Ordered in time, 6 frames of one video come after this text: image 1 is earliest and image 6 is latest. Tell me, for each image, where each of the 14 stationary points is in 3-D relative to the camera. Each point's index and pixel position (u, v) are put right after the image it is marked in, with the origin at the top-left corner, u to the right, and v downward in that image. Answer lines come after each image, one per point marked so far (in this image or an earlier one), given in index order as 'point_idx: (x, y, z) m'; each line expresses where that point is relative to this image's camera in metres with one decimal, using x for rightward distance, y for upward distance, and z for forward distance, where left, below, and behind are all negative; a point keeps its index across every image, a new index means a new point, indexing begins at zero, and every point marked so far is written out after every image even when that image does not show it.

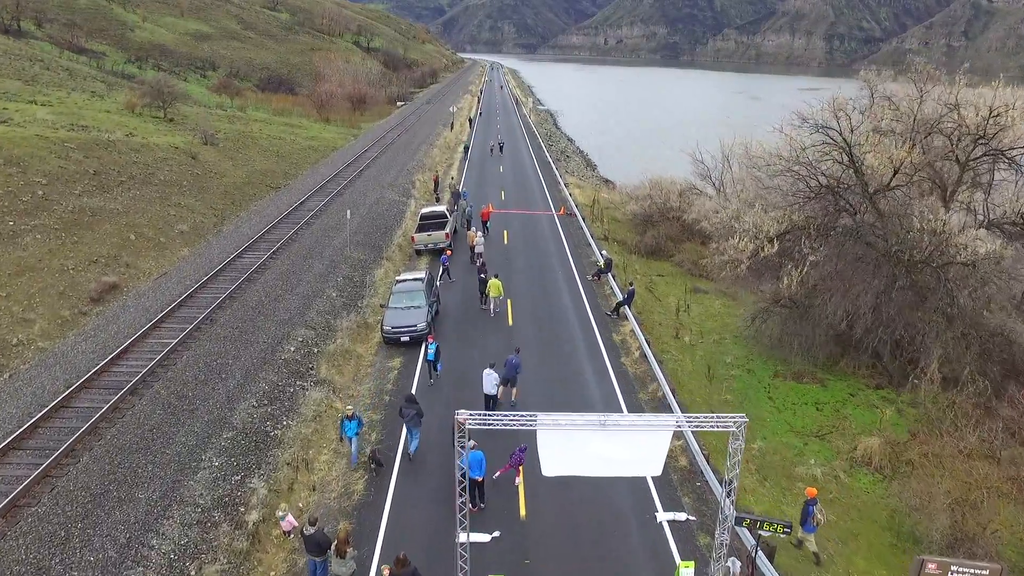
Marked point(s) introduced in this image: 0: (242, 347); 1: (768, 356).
0: (-5.7, -1.3, +16.8) m
1: (+6.0, -1.7, +18.8) m
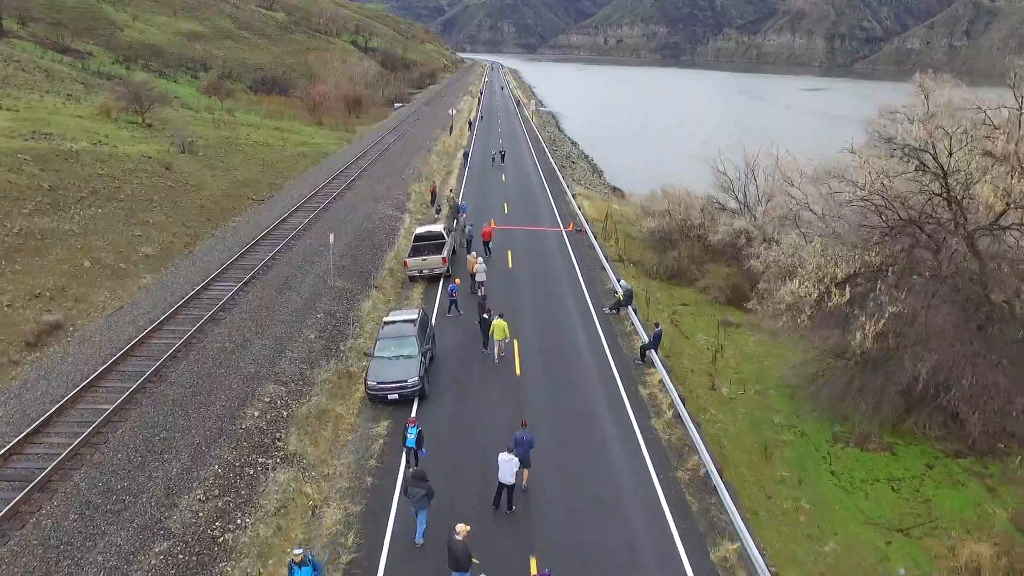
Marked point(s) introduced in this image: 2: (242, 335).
0: (-5.5, -2.2, +13.9) m
1: (+6.2, -2.6, +15.8) m
2: (-5.9, -1.1, +17.4) m
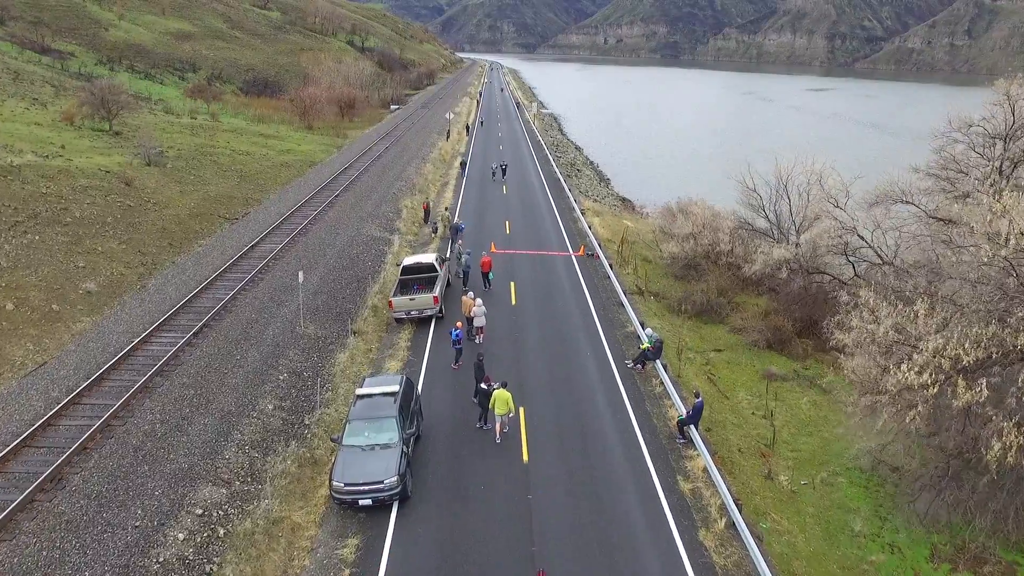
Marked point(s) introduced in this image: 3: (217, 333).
0: (-5.4, -3.3, +10.4) m
1: (+6.3, -3.7, +12.3) m
2: (-5.8, -2.1, +13.9) m
3: (-6.4, -1.0, +17.4) m
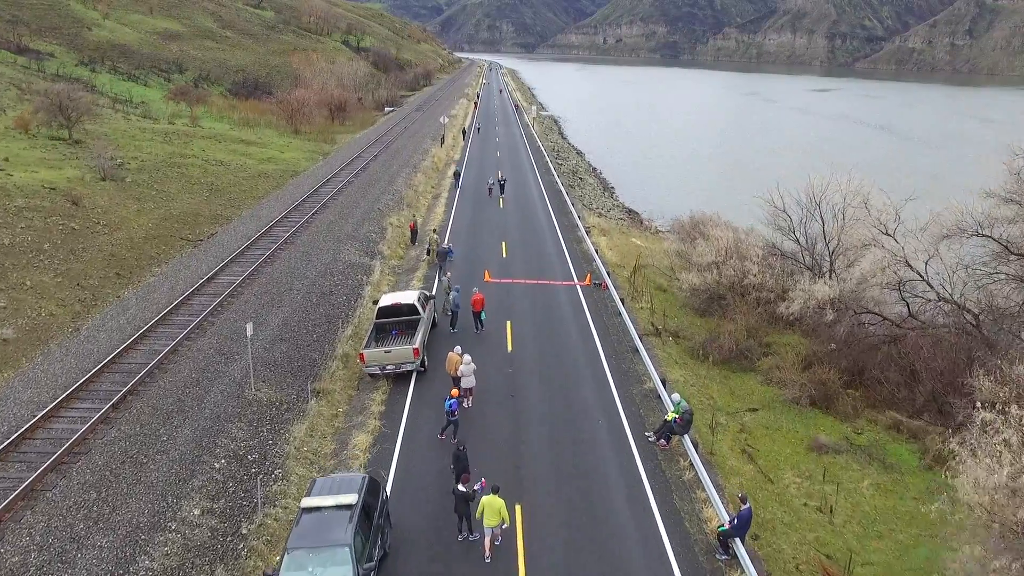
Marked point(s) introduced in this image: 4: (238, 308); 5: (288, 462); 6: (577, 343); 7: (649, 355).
0: (-5.5, -4.3, +7.1) m
1: (+6.2, -4.7, +9.0) m
2: (-5.9, -3.2, +10.7) m
3: (-6.5, -2.0, +14.2) m
4: (-6.6, -0.5, +19.2) m
5: (-3.7, -2.9, +13.3) m
6: (+1.6, -1.4, +19.4) m
7: (+3.2, -1.5, +18.8) m
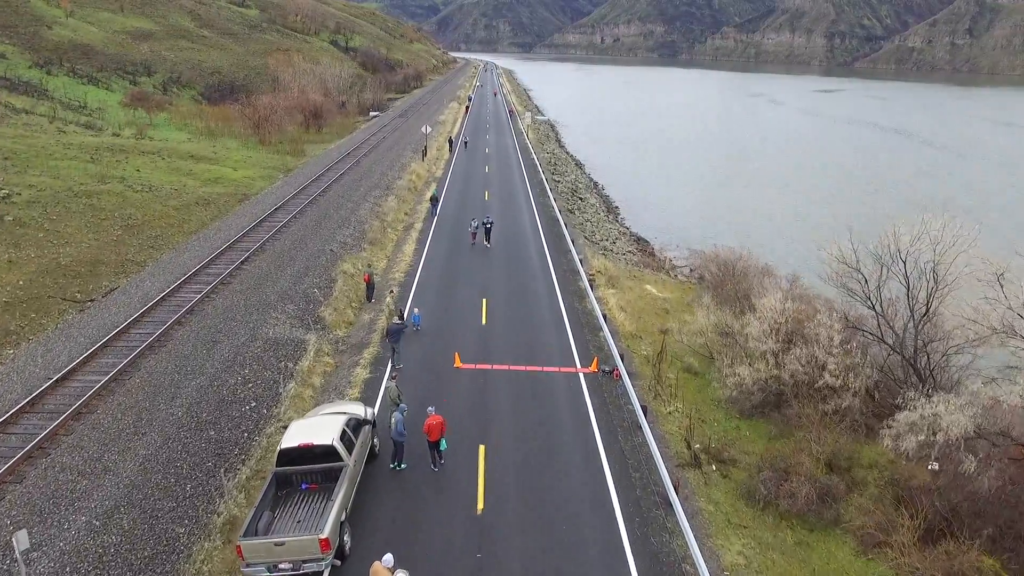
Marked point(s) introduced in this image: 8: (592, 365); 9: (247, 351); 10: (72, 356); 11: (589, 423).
0: (-5.9, -6.3, +0.8) m
1: (+5.8, -6.6, +2.8) m
2: (-6.2, -5.1, +4.4) m
3: (-6.9, -4.0, +7.9) m
4: (-7.0, -2.4, +13.0) m
5: (-4.1, -4.8, +7.0) m
6: (+1.2, -3.3, +13.2) m
7: (+2.8, -3.5, +12.6) m
8: (+1.8, -1.7, +17.9) m
9: (-5.7, -1.3, +17.6) m
10: (-8.9, -1.5, +16.3) m
11: (+1.5, -2.5, +15.5) m
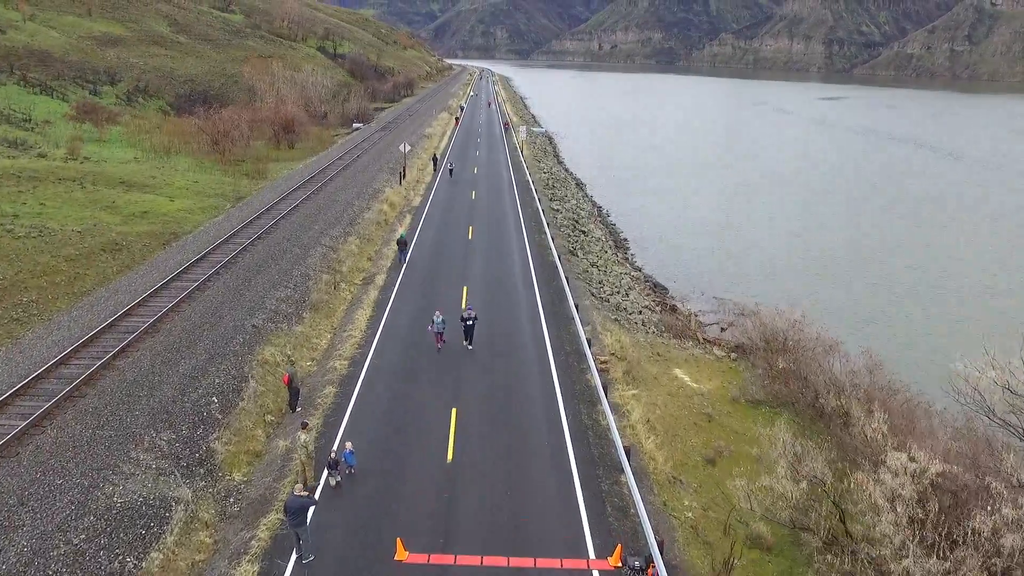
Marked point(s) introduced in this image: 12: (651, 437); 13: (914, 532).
0: (-6.2, -8.2, -5.7) m
1: (+5.5, -8.5, -3.7) m
2: (-6.5, -7.0, -2.2) m
3: (-7.2, -5.9, +1.3) m
4: (-7.3, -4.4, +6.4) m
5: (-4.4, -6.8, +0.5) m
6: (+0.8, -5.3, +6.7) m
7: (+2.5, -5.5, +6.0) m
8: (+1.5, -3.7, +11.4) m
9: (-6.1, -3.3, +11.1) m
10: (-9.3, -3.5, +9.7) m
11: (+1.1, -4.5, +9.0) m
12: (+2.4, -2.5, +15.4) m
13: (+5.0, -3.0, +10.2) m
